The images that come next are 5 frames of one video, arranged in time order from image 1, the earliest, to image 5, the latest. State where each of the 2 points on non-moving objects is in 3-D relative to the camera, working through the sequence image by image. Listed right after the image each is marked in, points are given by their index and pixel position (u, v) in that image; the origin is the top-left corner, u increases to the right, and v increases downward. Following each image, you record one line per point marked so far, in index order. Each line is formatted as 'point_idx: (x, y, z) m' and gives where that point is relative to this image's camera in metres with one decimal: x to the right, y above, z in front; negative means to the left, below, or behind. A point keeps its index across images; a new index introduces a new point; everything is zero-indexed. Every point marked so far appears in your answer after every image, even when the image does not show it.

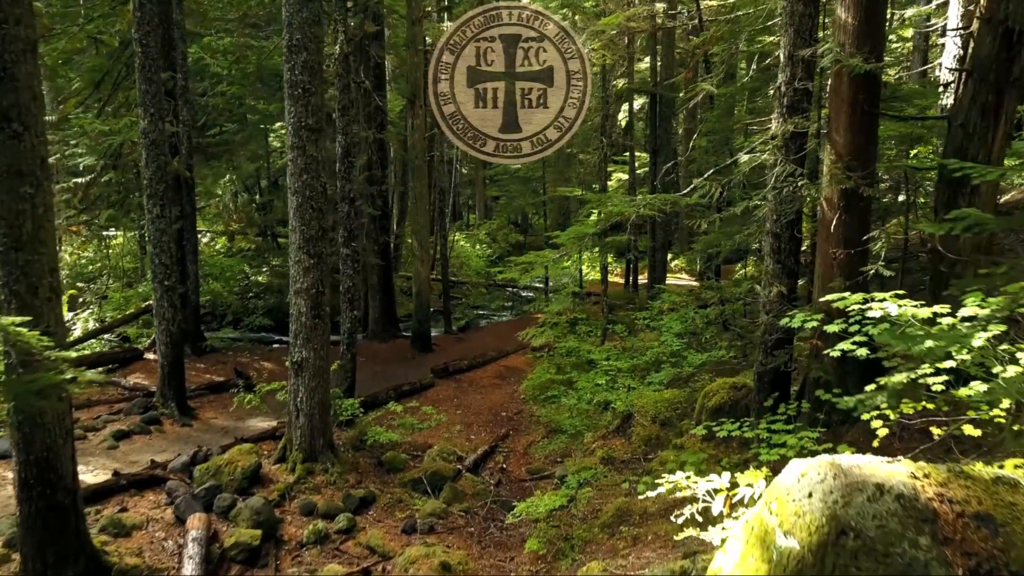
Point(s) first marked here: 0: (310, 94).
0: (-2.4, +2.3, +7.0) m
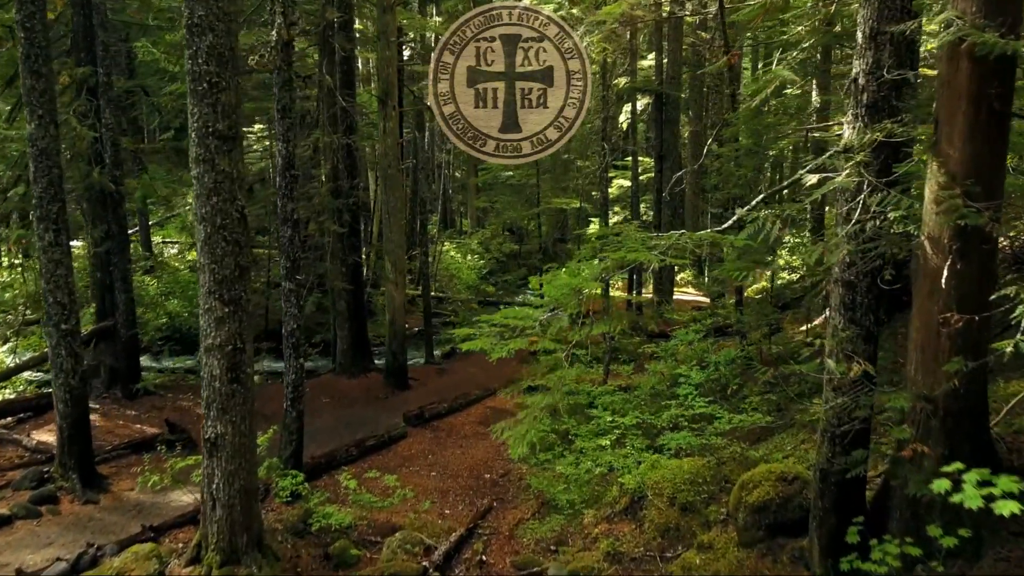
0: (-2.6, +1.8, +5.3) m
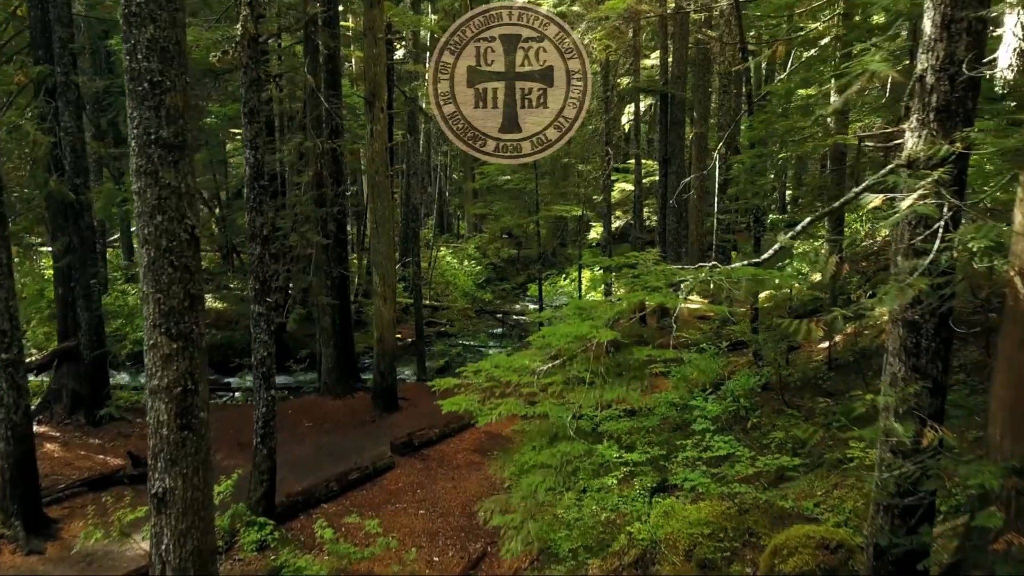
0: (-2.7, +1.5, +4.5) m
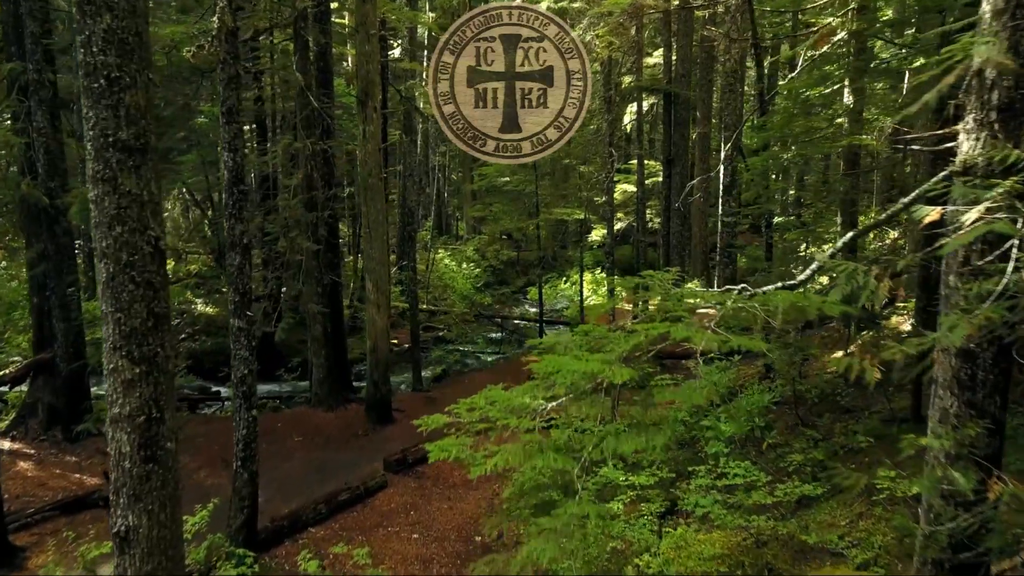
0: (-2.7, +1.4, +4.1) m
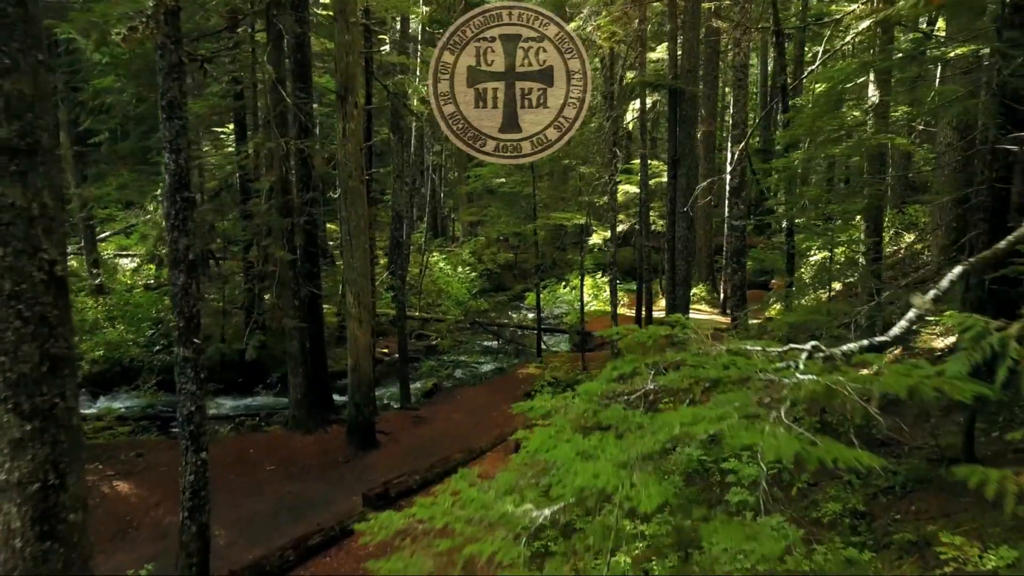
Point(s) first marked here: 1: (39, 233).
0: (-2.7, +1.2, +3.2) m
1: (-2.7, +0.3, +3.4) m
